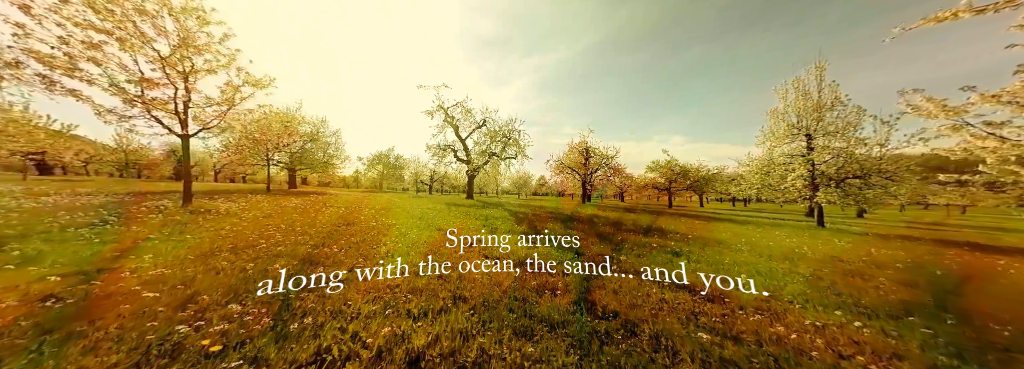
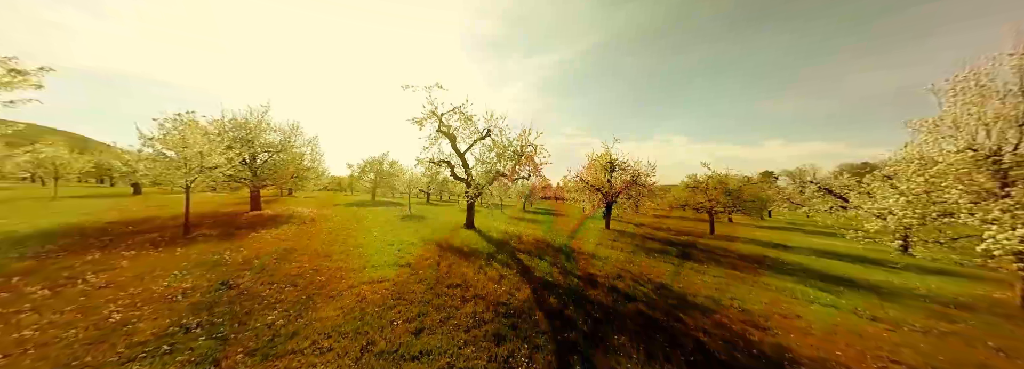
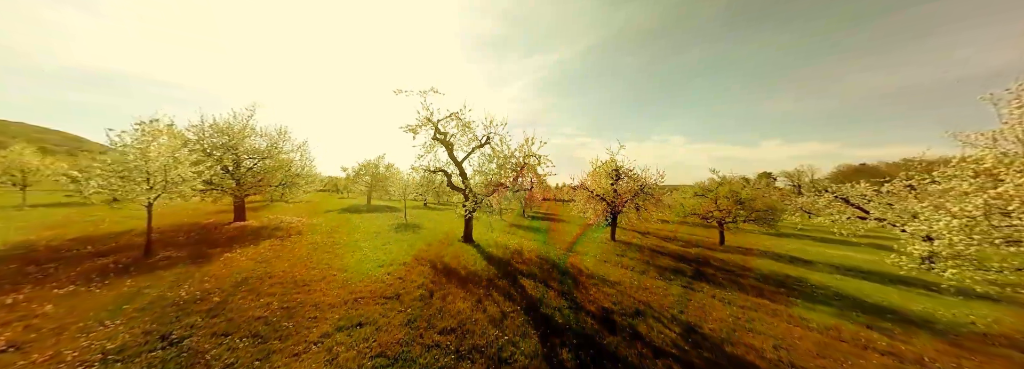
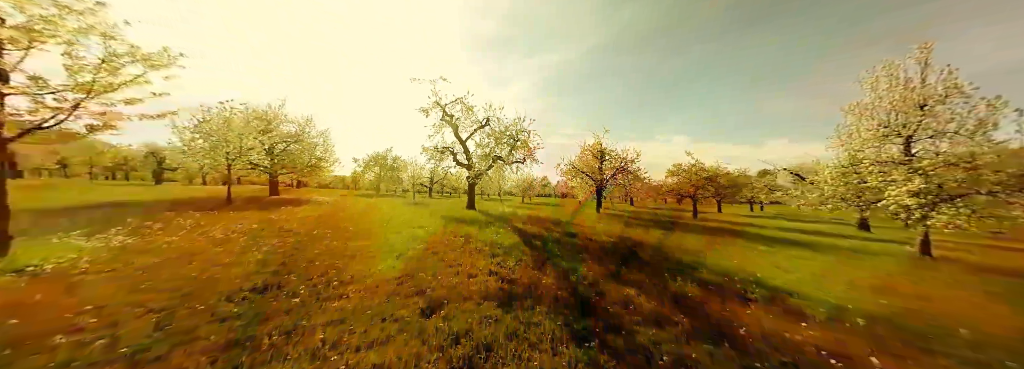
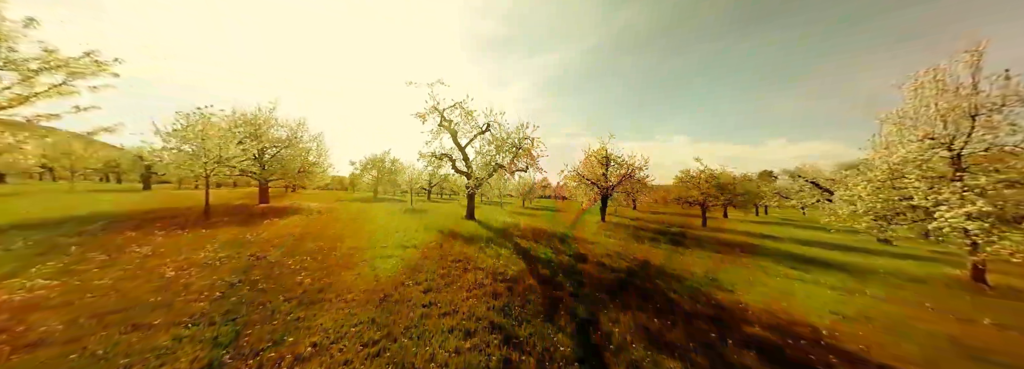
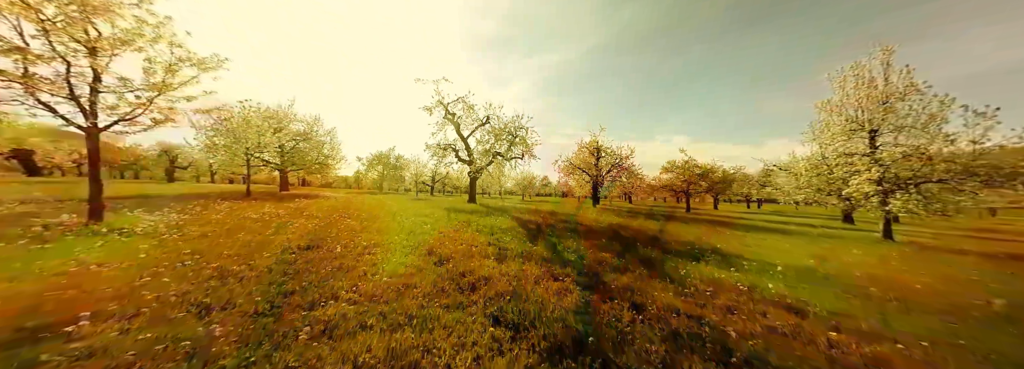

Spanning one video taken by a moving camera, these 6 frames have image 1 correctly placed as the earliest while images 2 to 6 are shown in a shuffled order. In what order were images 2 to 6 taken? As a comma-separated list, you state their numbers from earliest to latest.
6, 4, 5, 2, 3
